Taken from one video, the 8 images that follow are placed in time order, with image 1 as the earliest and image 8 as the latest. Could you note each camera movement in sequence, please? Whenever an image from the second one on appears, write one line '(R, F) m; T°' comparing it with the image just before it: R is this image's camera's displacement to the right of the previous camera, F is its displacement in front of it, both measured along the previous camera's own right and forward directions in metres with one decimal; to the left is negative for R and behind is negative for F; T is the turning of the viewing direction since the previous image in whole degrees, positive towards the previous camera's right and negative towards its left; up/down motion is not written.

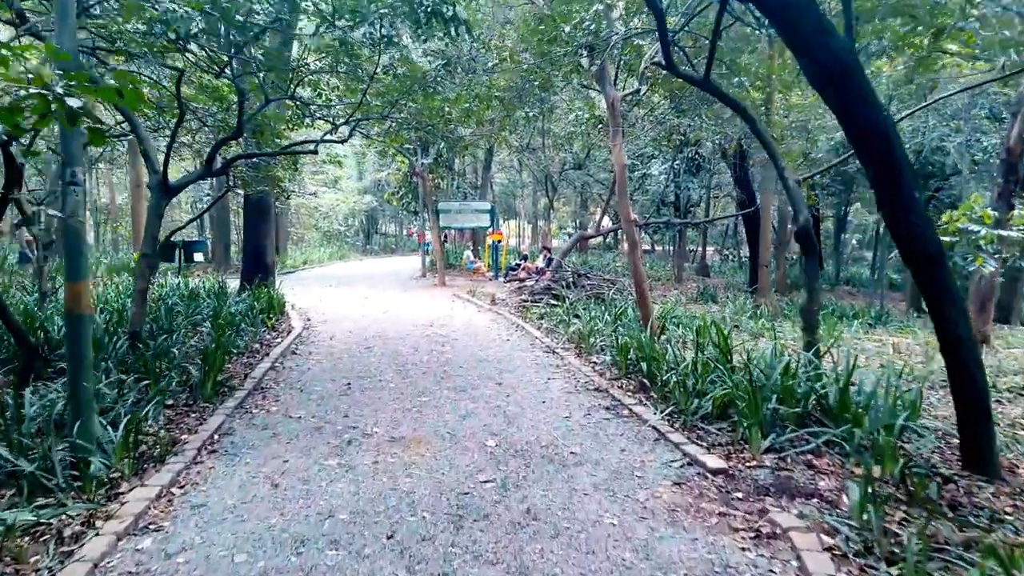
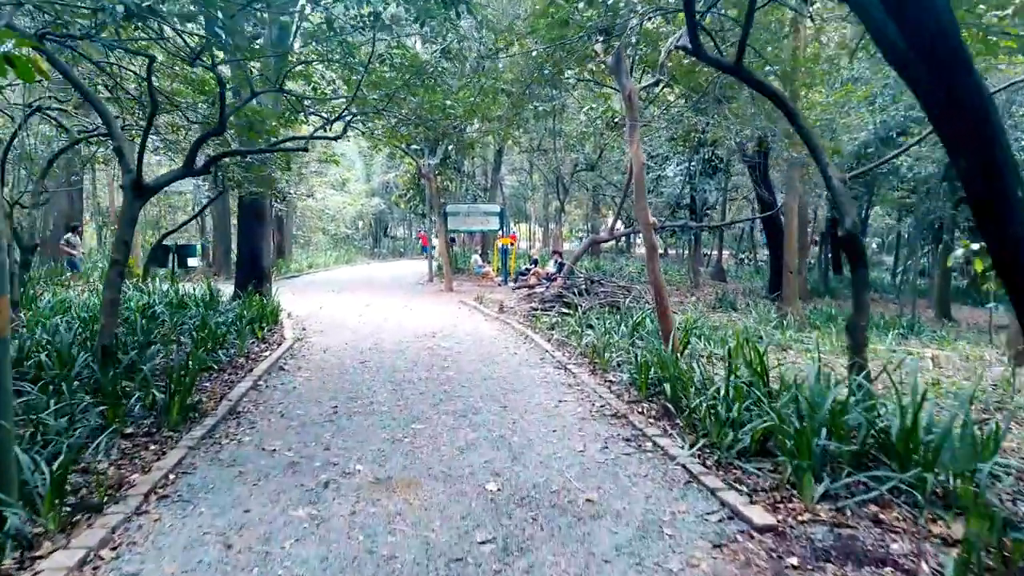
(0.0, +0.7) m; -1°
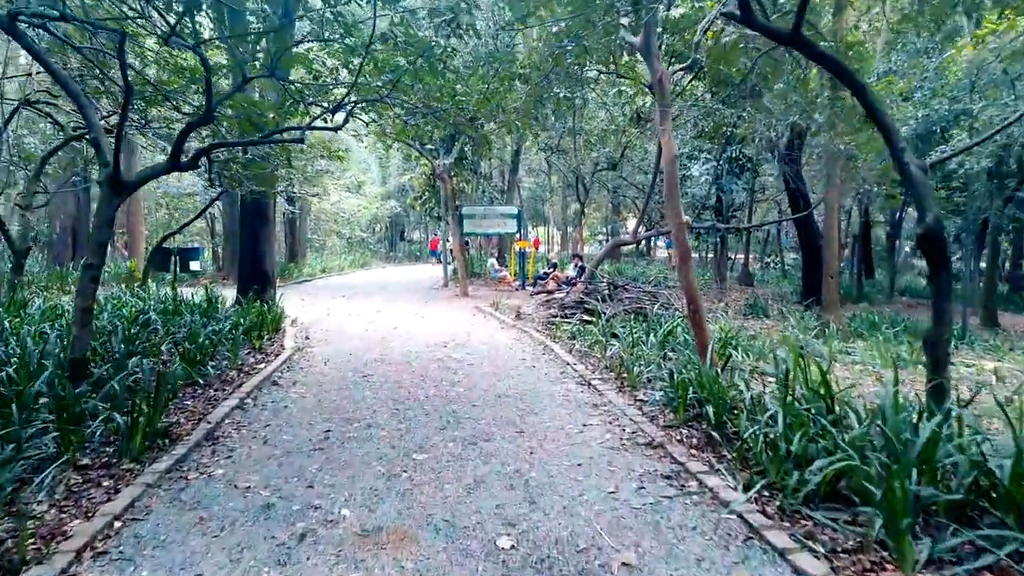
(0.0, +0.7) m; -2°
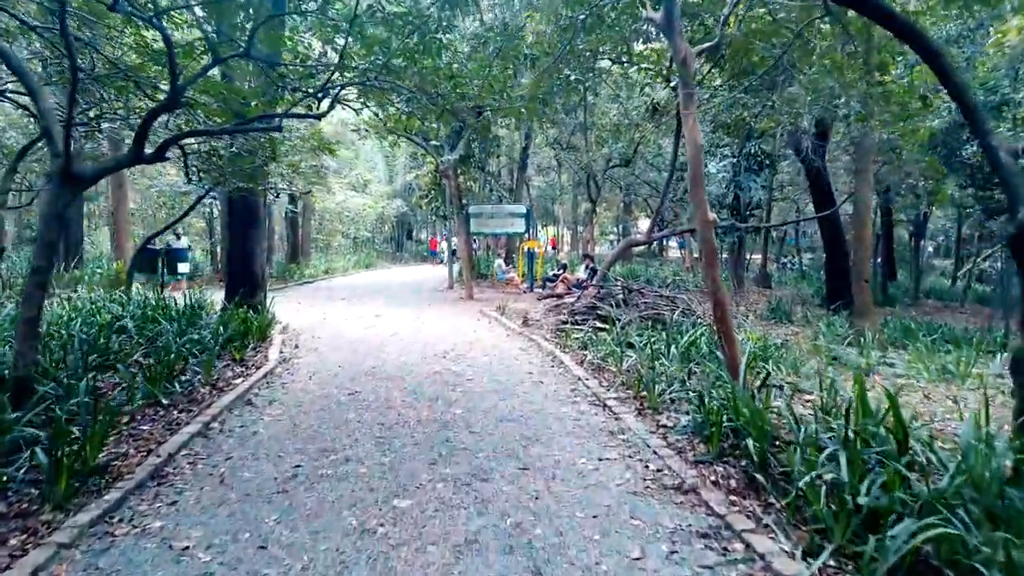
(0.0, +0.8) m; -1°
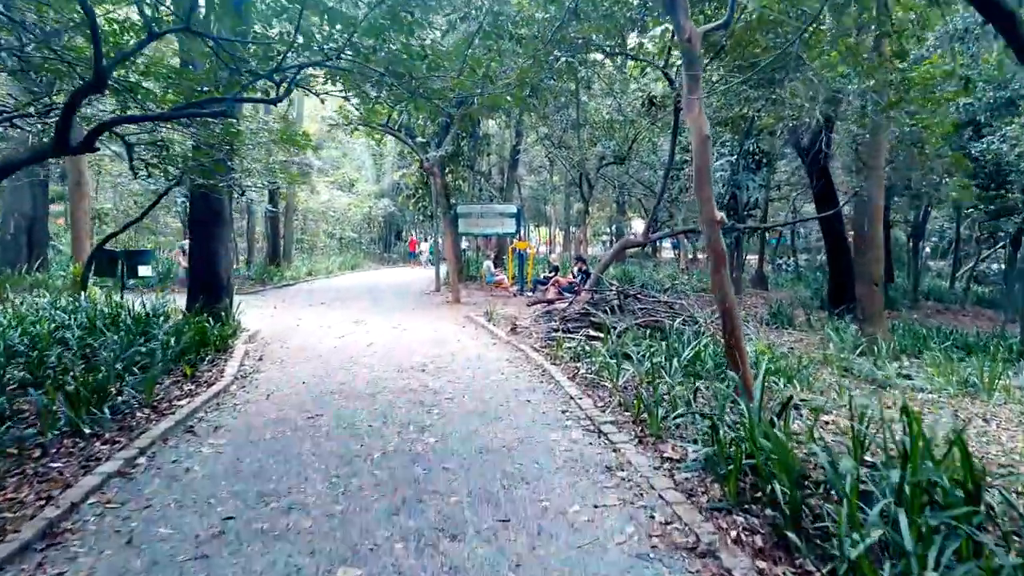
(+0.1, +0.7) m; +1°
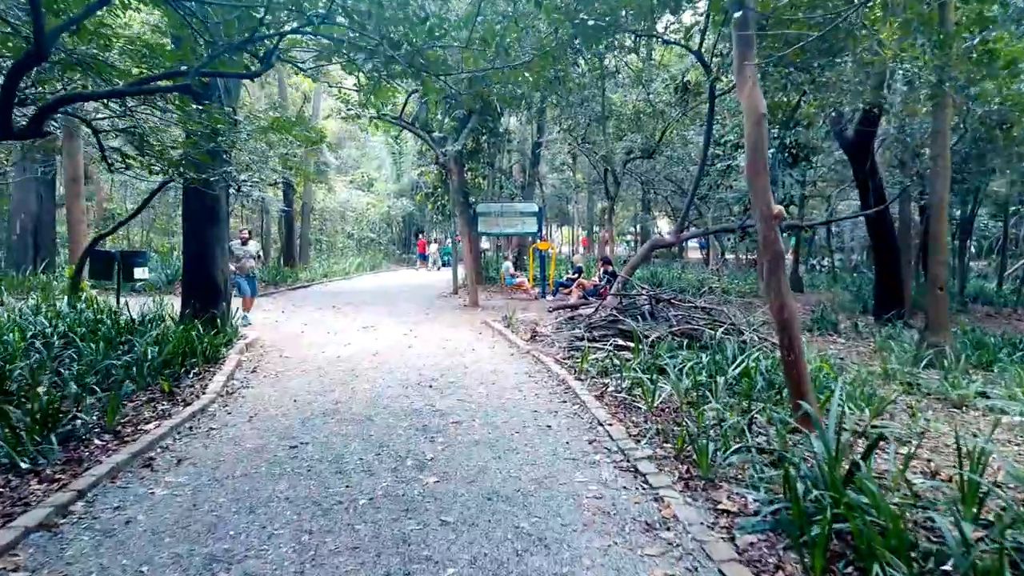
(0.0, +0.8) m; -2°
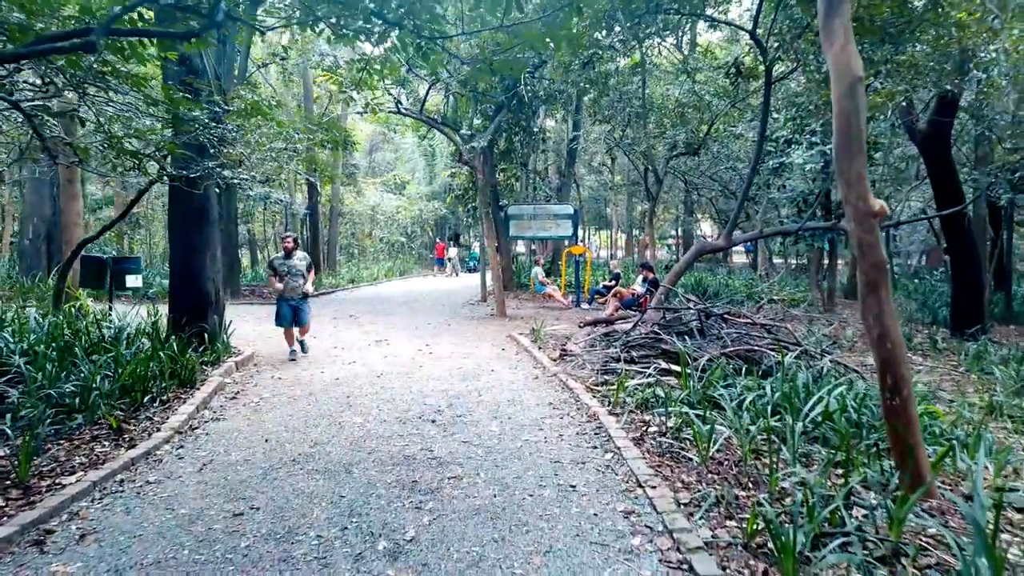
(+0.1, +1.1) m; -3°
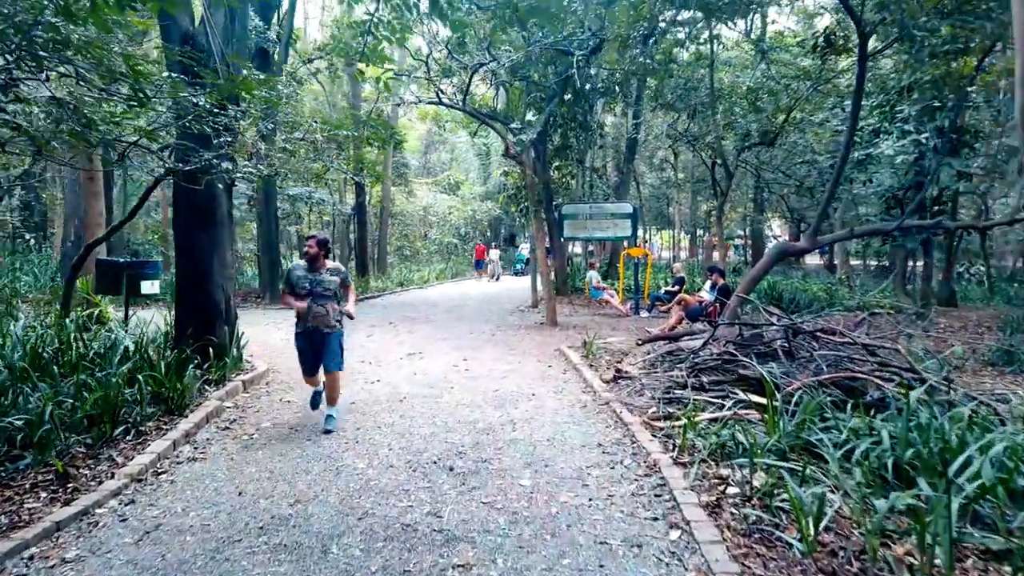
(+0.1, +1.1) m; -5°
